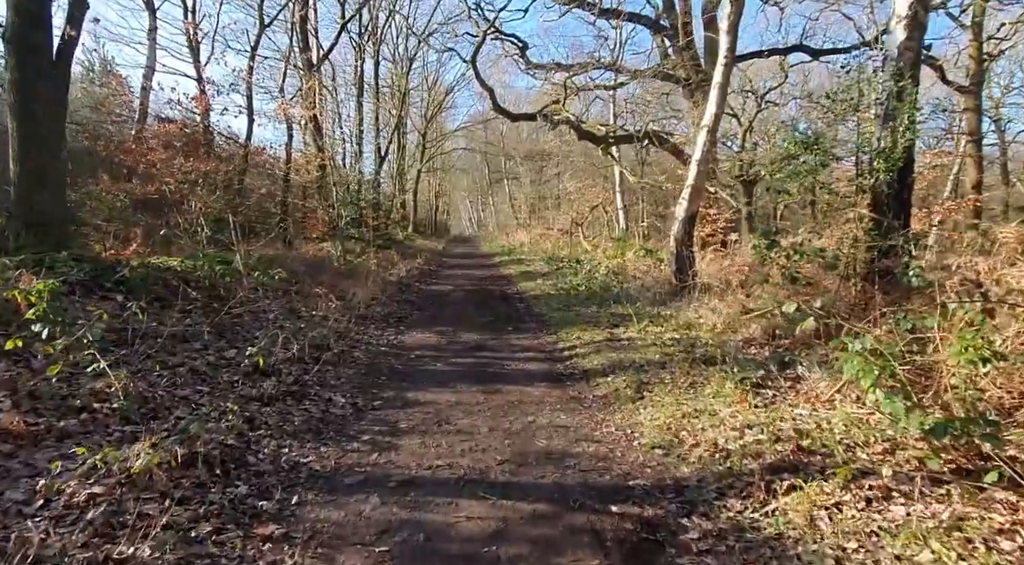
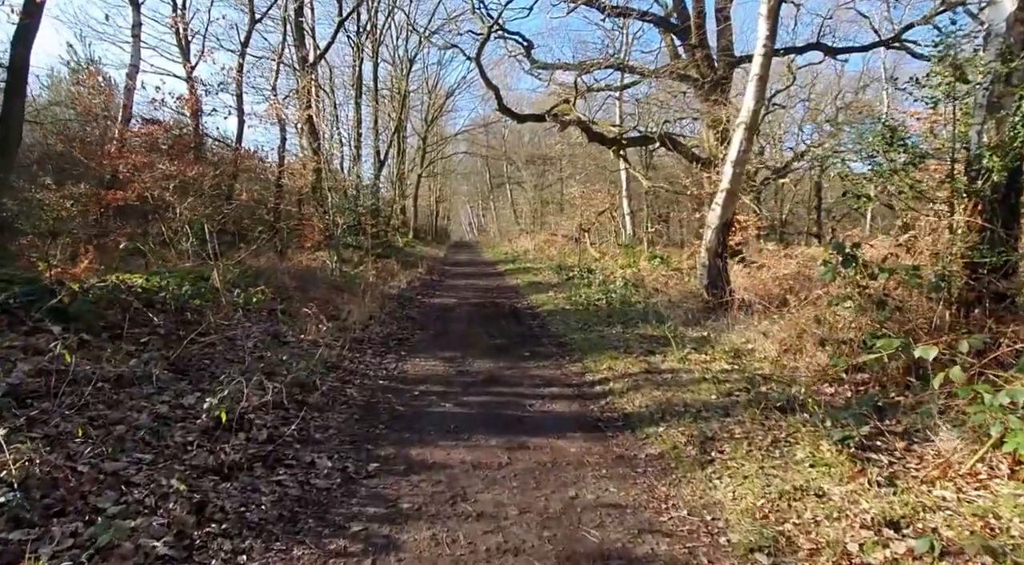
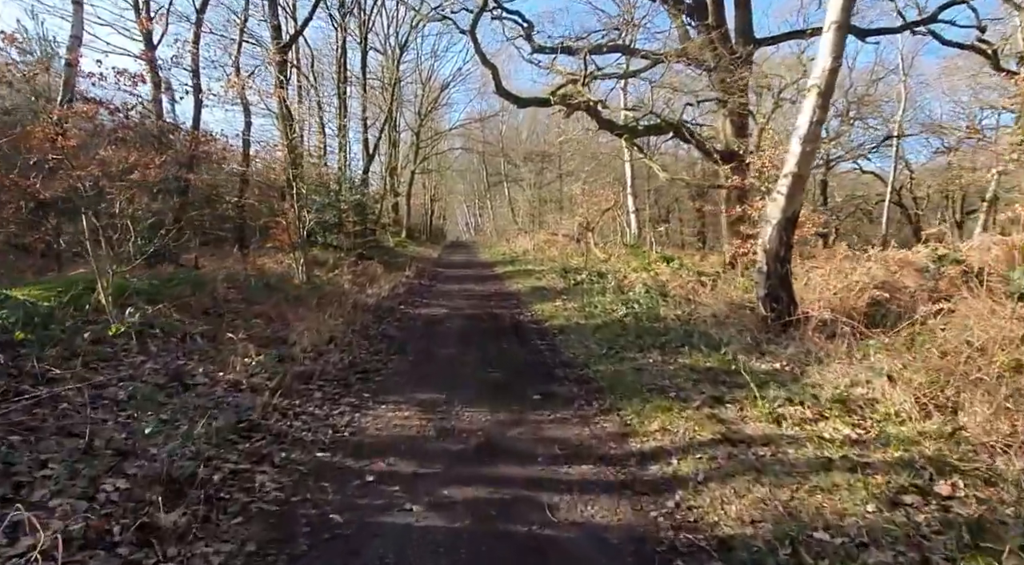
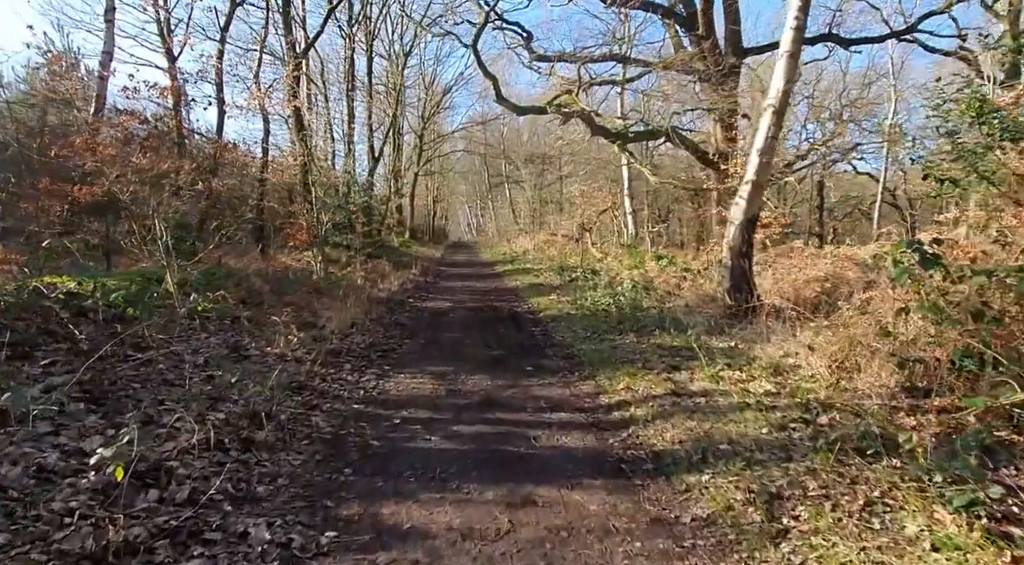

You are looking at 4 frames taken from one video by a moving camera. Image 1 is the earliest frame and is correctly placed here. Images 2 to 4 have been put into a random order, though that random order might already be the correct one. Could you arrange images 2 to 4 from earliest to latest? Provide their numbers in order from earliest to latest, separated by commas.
2, 4, 3
